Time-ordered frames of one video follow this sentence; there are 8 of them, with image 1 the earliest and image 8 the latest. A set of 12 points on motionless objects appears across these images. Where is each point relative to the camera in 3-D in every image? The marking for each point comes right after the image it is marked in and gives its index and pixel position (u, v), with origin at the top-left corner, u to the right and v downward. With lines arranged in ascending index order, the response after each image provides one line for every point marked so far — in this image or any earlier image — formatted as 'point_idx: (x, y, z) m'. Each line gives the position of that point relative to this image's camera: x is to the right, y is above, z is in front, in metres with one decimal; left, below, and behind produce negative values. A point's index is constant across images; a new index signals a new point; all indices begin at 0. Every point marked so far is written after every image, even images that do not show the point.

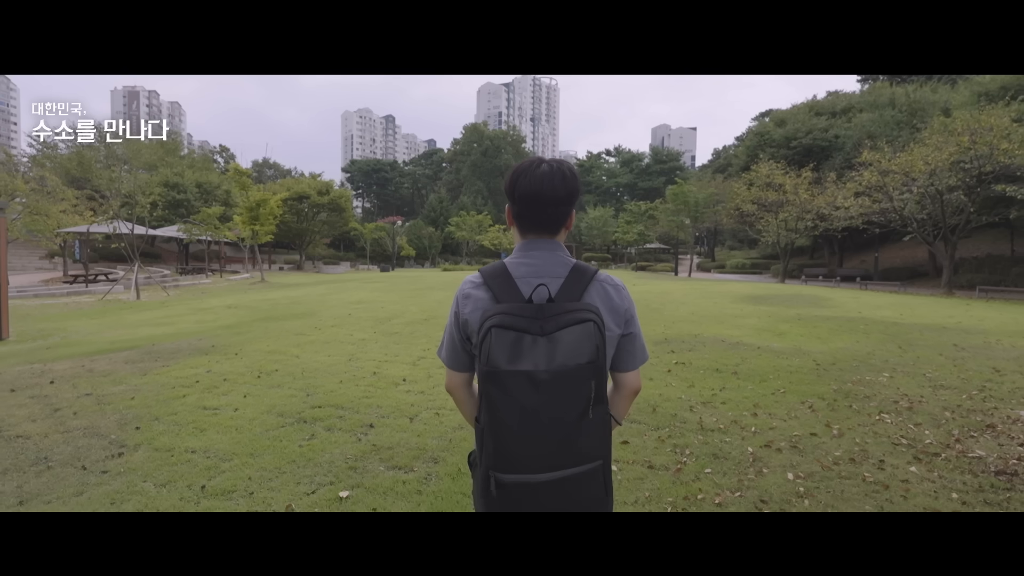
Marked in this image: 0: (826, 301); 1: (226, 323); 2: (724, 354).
0: (+8.4, -0.4, +14.4) m
1: (-6.5, -0.8, +12.2) m
2: (+3.0, -0.9, +7.6) m
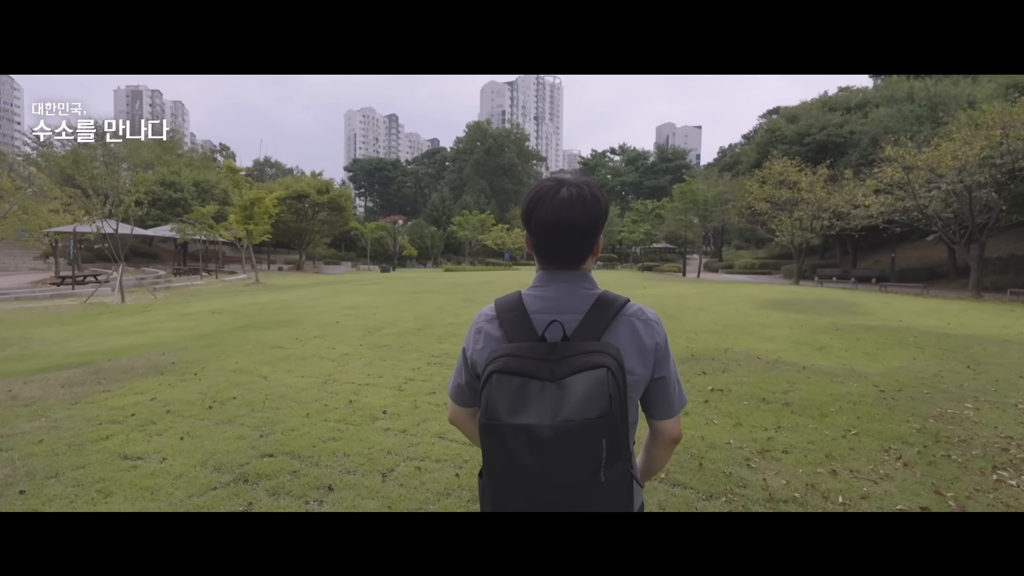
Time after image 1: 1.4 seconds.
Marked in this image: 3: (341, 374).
0: (+8.5, -0.5, +13.2) m
1: (-6.4, -1.0, +11.1) m
2: (+3.1, -1.1, +6.4) m
3: (-2.2, -1.1, +7.0) m
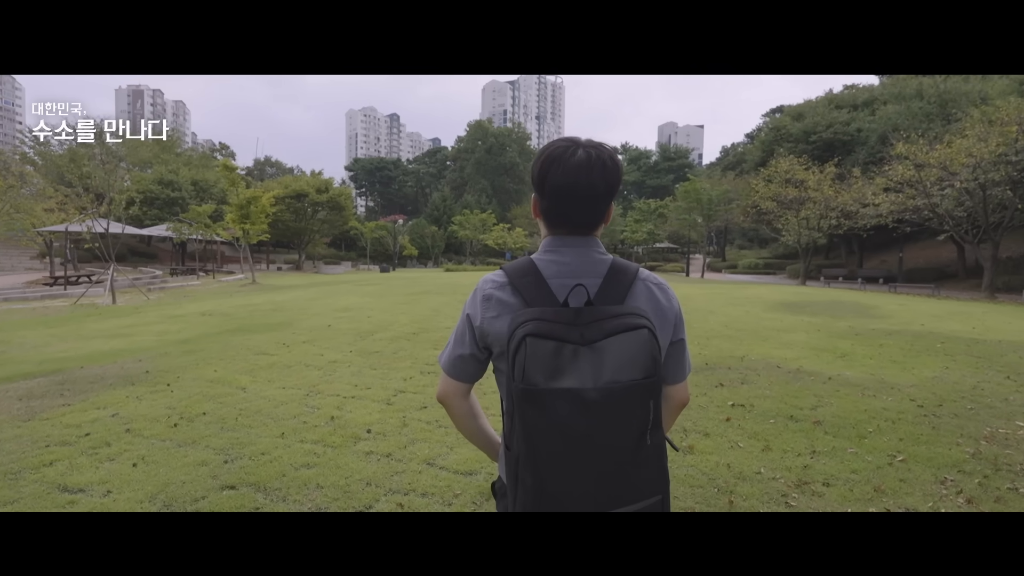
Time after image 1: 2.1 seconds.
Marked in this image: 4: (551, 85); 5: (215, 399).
0: (+8.5, -0.5, +12.7) m
1: (-6.4, -1.0, +10.6) m
2: (+3.1, -1.1, +5.9) m
3: (-2.2, -1.2, +6.5) m
4: (+0.7, +3.7, +10.2) m
5: (-3.2, -1.2, +5.8) m
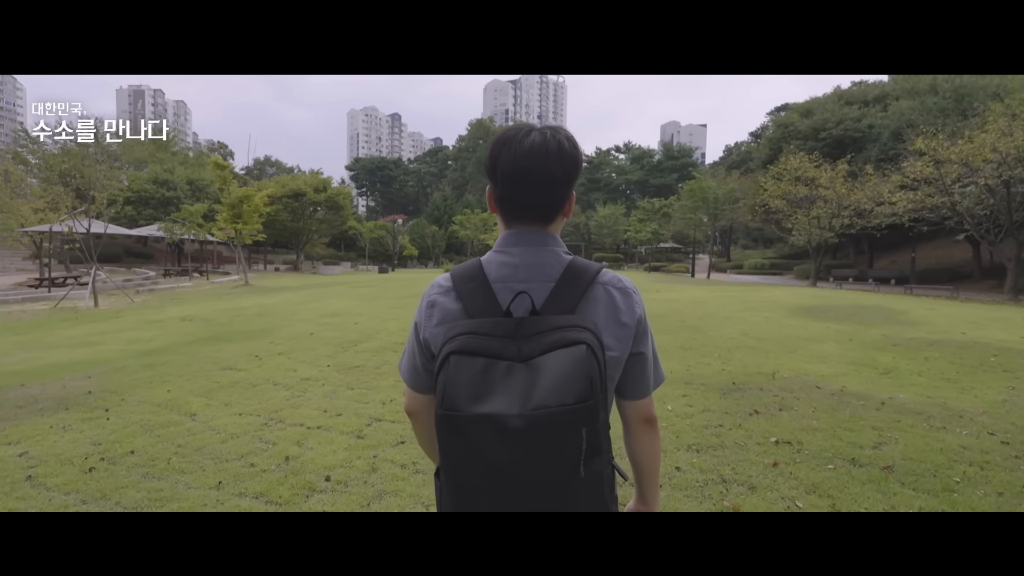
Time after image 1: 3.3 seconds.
0: (+8.5, -0.6, +11.7) m
1: (-6.5, -1.1, +9.7) m
2: (+3.0, -1.2, +4.9) m
3: (-2.3, -1.3, +5.5) m
4: (+0.7, +3.6, +9.2) m
5: (-3.3, -1.3, +4.9) m
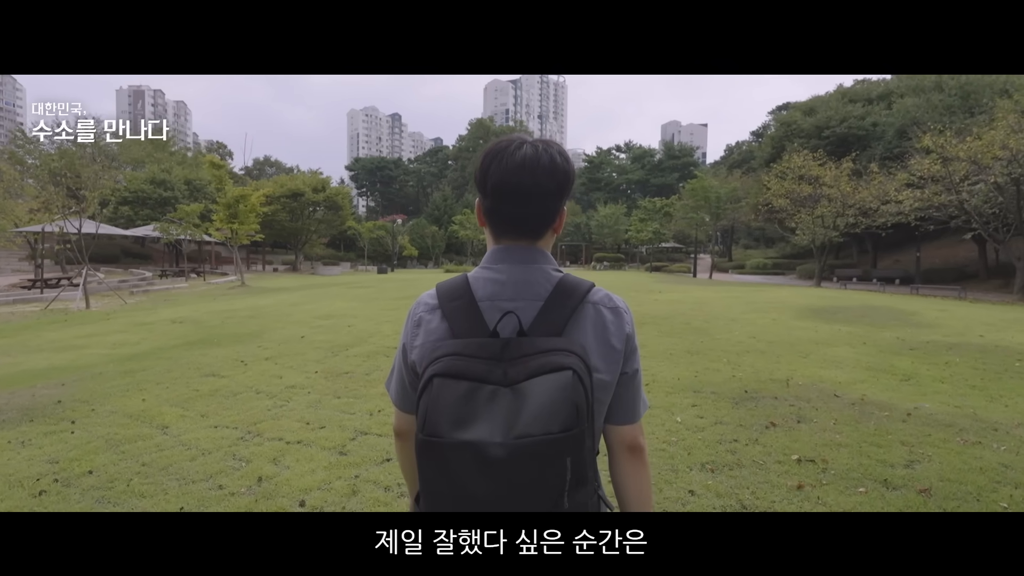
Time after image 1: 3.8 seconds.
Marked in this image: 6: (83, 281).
0: (+8.5, -0.6, +11.3) m
1: (-6.5, -1.1, +9.3) m
2: (+3.0, -1.2, +4.5) m
3: (-2.3, -1.3, +5.2) m
4: (+0.7, +3.6, +8.8) m
5: (-3.3, -1.3, +4.5) m
6: (-15.7, +0.3, +19.7) m
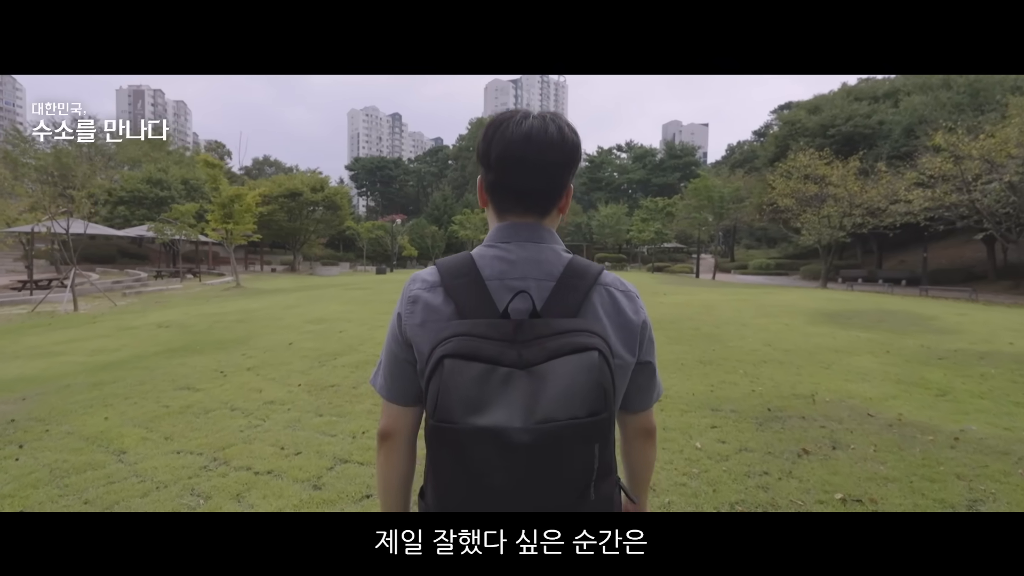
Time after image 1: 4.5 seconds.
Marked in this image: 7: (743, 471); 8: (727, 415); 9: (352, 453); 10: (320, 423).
0: (+8.5, -0.7, +10.7) m
1: (-6.5, -1.2, +8.7) m
2: (+3.0, -1.3, +4.0) m
3: (-2.3, -1.4, +4.6) m
4: (+0.7, +3.5, +8.3) m
5: (-3.3, -1.4, +4.0) m
6: (-15.7, +0.2, +19.2) m
7: (+1.7, -1.3, +3.9) m
8: (+2.0, -1.2, +5.1) m
9: (-1.3, -1.4, +4.6) m
10: (-1.9, -1.3, +5.2) m
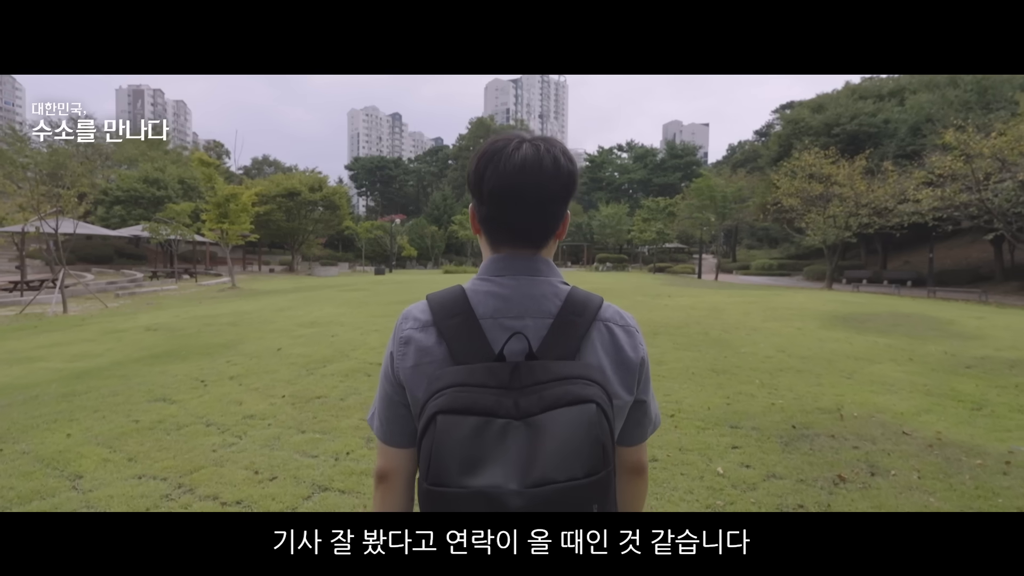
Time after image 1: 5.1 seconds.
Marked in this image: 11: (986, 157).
0: (+8.5, -0.7, +10.3) m
1: (-6.5, -1.2, +8.3) m
2: (+3.0, -1.3, +3.5) m
3: (-2.3, -1.4, +4.2) m
4: (+0.7, +3.5, +7.8) m
5: (-3.3, -1.4, +3.5) m
6: (-15.7, +0.1, +18.7) m
7: (+1.7, -1.4, +3.4) m
8: (+2.0, -1.3, +4.6) m
9: (-1.3, -1.4, +4.1) m
10: (-1.9, -1.3, +4.8) m
11: (+17.3, +4.8, +19.7) m
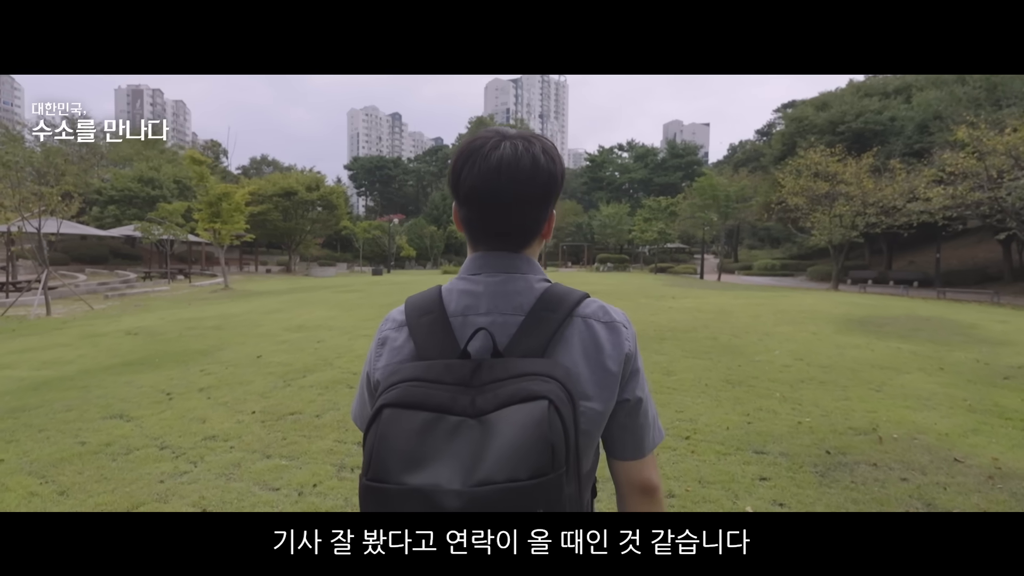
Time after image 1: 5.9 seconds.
0: (+8.5, -0.8, +9.7) m
1: (-6.5, -1.3, +7.7) m
2: (+2.9, -1.4, +2.9) m
3: (-2.4, -1.4, +3.6) m
4: (+0.6, +3.4, +7.2) m
5: (-3.3, -1.5, +2.9) m
6: (-15.7, +0.1, +18.1) m
7: (+1.6, -1.4, +2.8) m
8: (+2.0, -1.3, +4.0) m
9: (-1.4, -1.5, +3.5) m
10: (-1.9, -1.4, +4.2) m
11: (+17.3, +4.8, +19.1) m
